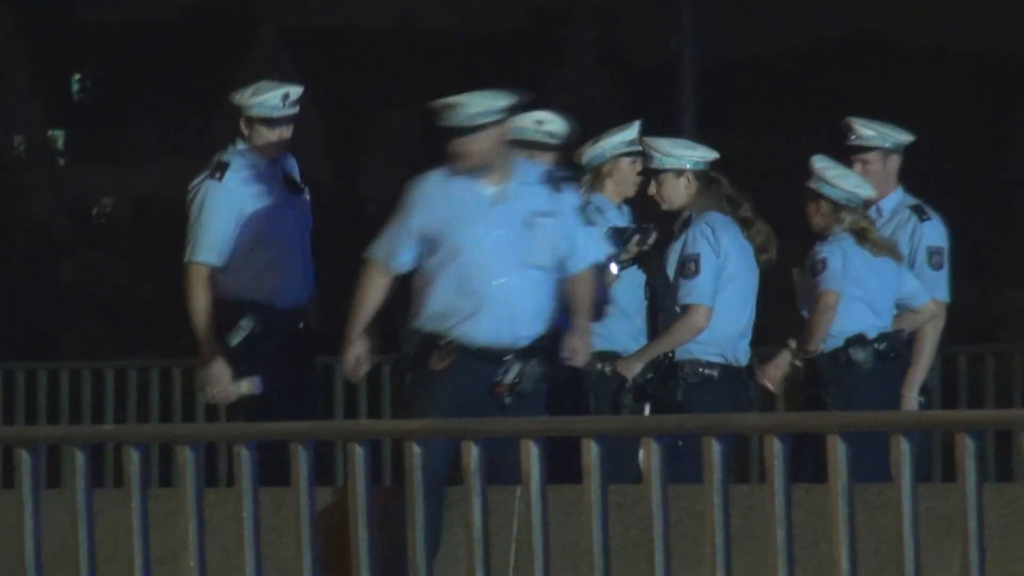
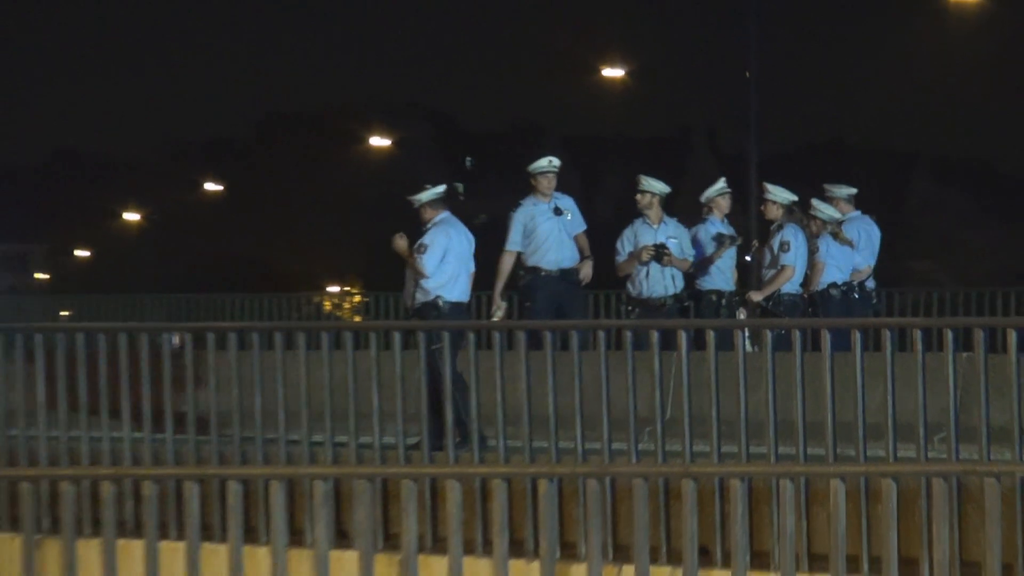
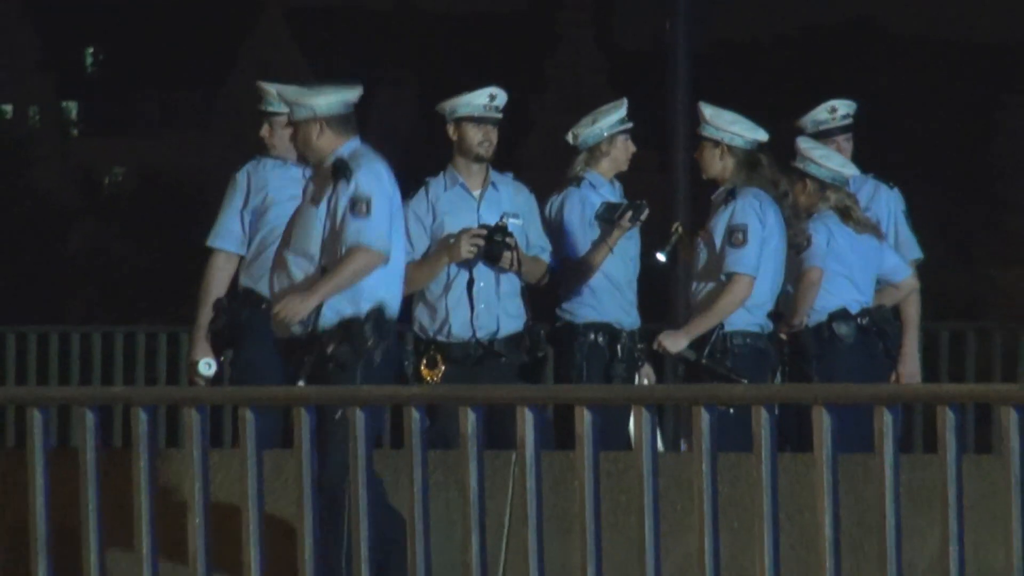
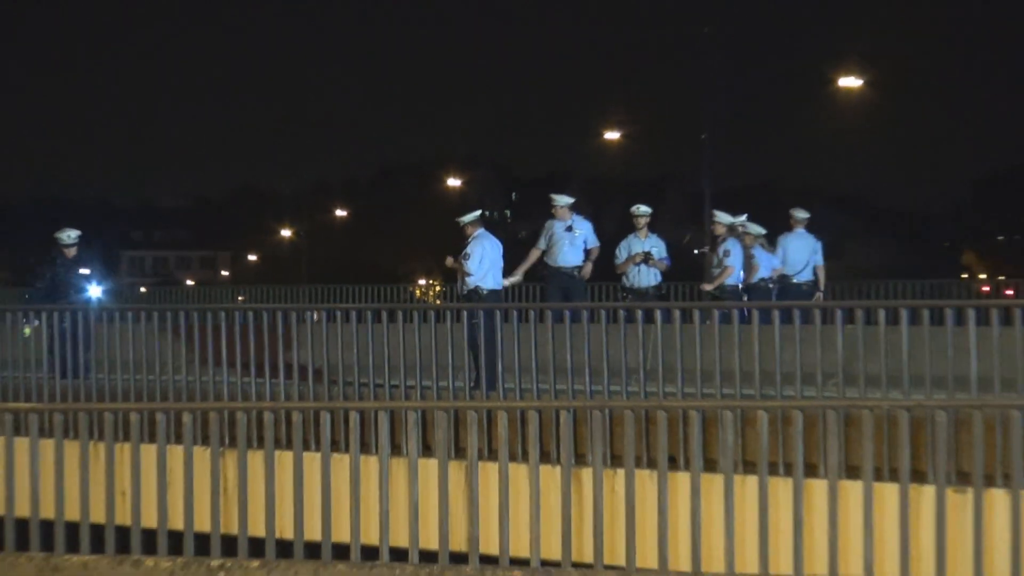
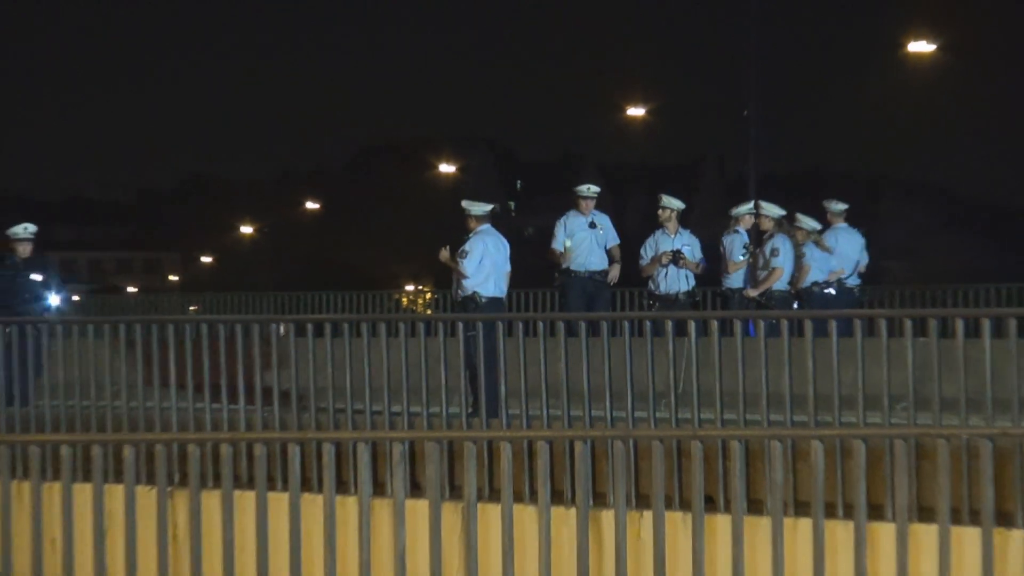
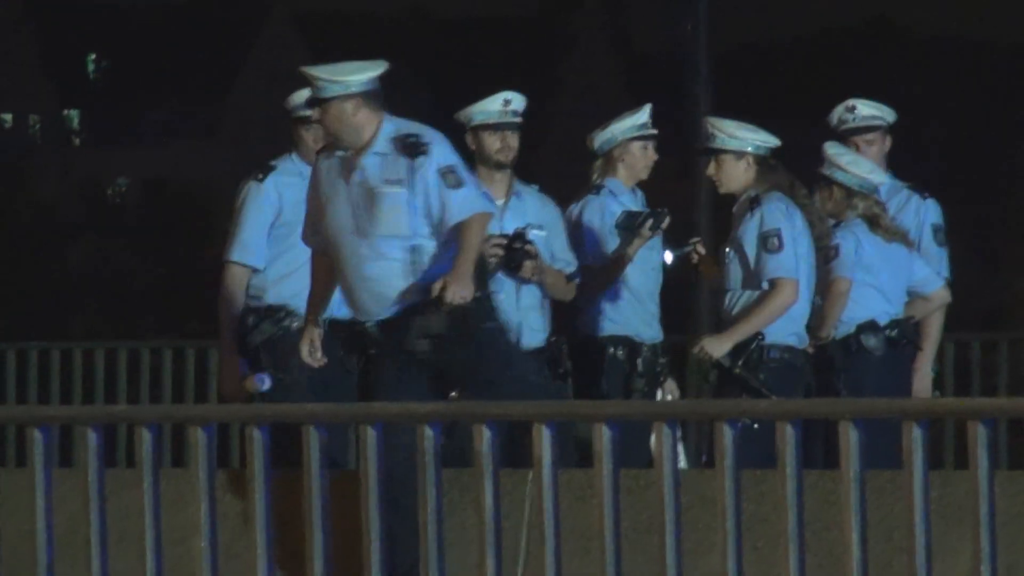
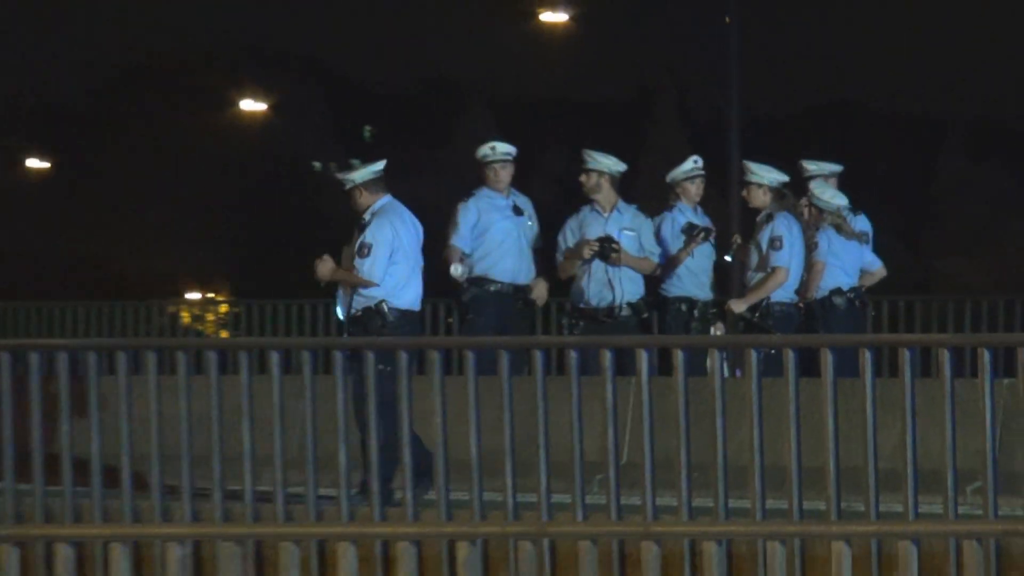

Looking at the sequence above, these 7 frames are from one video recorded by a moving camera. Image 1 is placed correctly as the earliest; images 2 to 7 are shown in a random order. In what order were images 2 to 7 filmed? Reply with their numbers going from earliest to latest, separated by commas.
6, 3, 7, 2, 5, 4
